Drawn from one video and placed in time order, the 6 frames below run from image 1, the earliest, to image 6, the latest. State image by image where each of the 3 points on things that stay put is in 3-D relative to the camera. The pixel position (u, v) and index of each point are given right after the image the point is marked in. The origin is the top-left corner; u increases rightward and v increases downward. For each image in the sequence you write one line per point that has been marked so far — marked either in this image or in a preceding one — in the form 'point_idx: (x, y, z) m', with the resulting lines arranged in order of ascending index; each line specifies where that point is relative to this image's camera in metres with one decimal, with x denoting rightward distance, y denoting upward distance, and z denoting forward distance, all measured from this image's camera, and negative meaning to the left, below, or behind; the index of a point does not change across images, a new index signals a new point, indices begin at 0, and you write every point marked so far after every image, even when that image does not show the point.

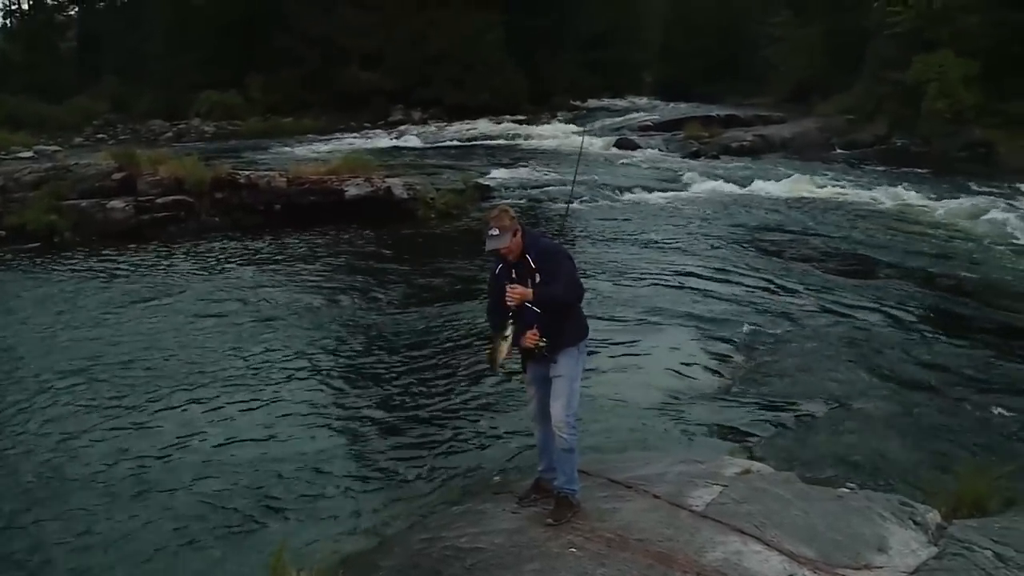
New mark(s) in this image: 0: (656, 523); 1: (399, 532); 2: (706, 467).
0: (+0.9, -1.4, +6.7) m
1: (-0.7, -1.6, +7.2) m
2: (+1.3, -1.2, +7.4) m
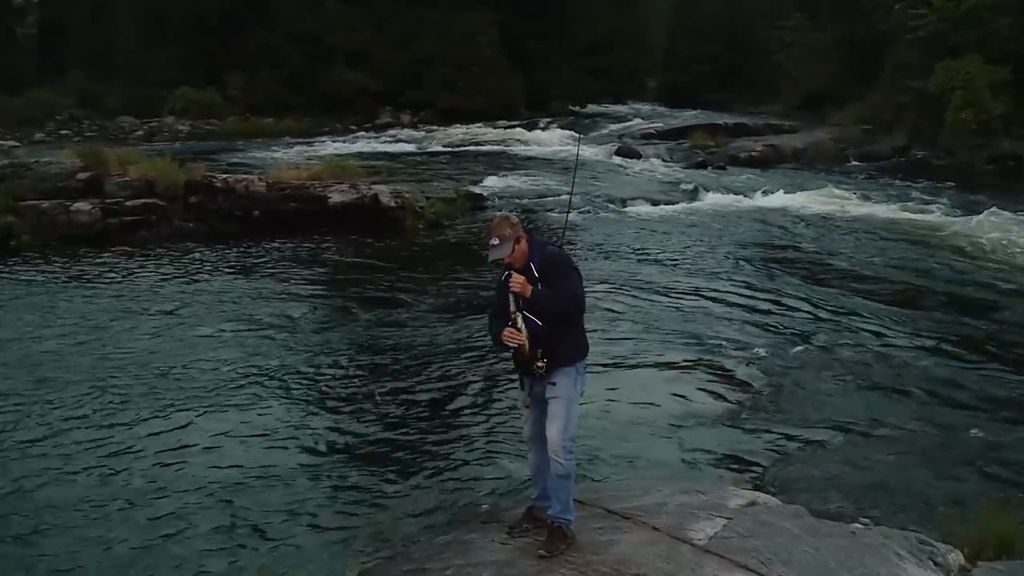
0: (+0.8, -1.5, +6.2) m
1: (-0.8, -1.7, +6.7) m
2: (+1.3, -1.3, +7.0) m
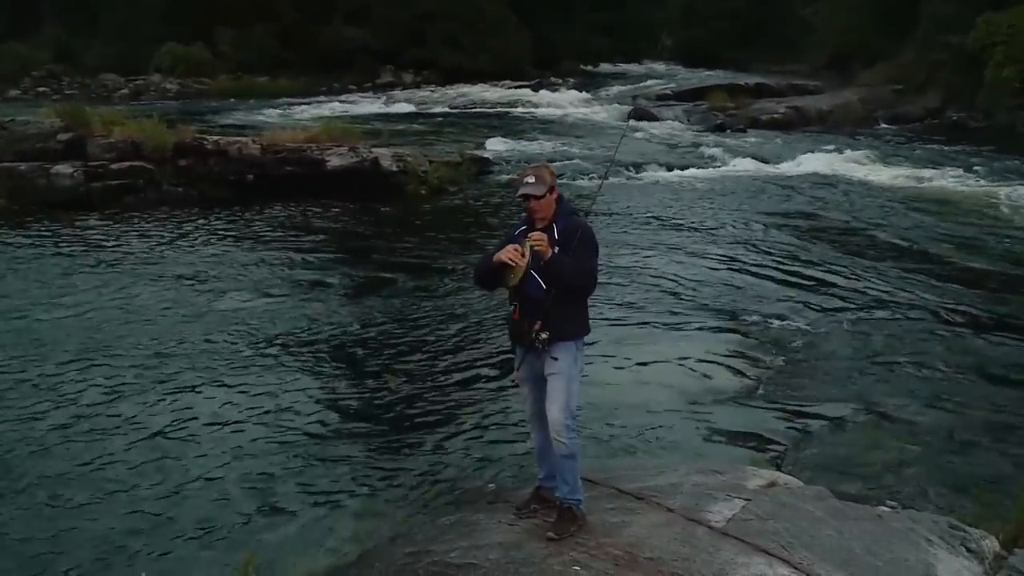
0: (+0.8, -1.4, +5.9) m
1: (-0.8, -1.5, +6.4) m
2: (+1.3, -1.1, +6.6) m
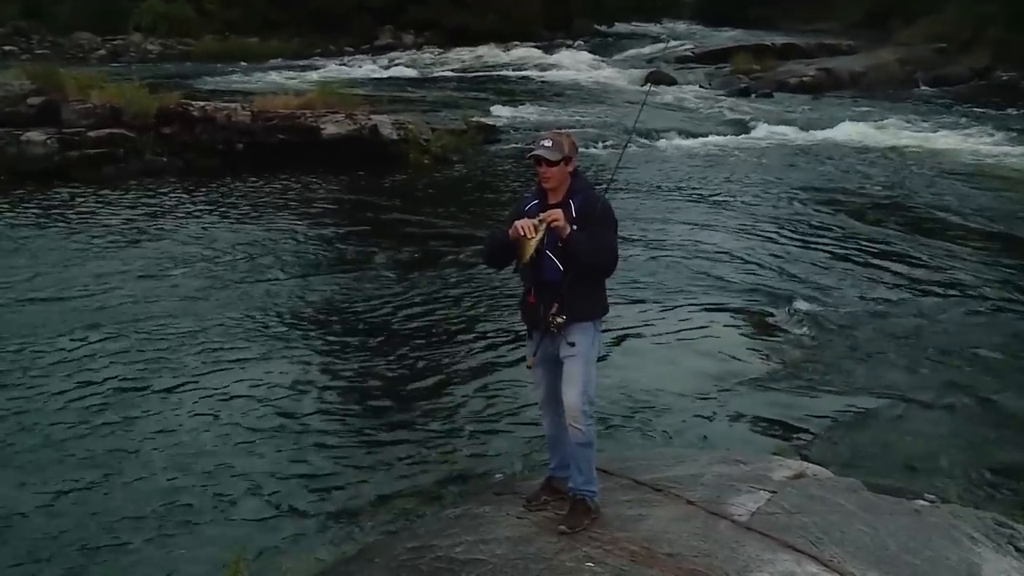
0: (+0.9, -1.2, +5.5) m
1: (-0.7, -1.4, +6.0) m
2: (+1.3, -1.0, +6.2) m
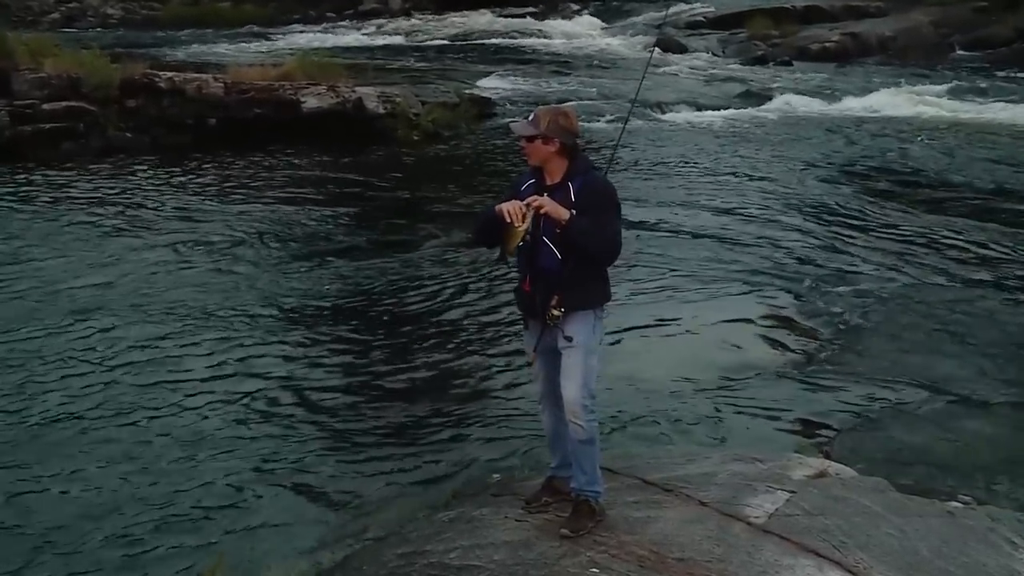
0: (+0.9, -1.2, +5.0) m
1: (-0.7, -1.3, +5.6) m
2: (+1.3, -0.9, +5.8) m
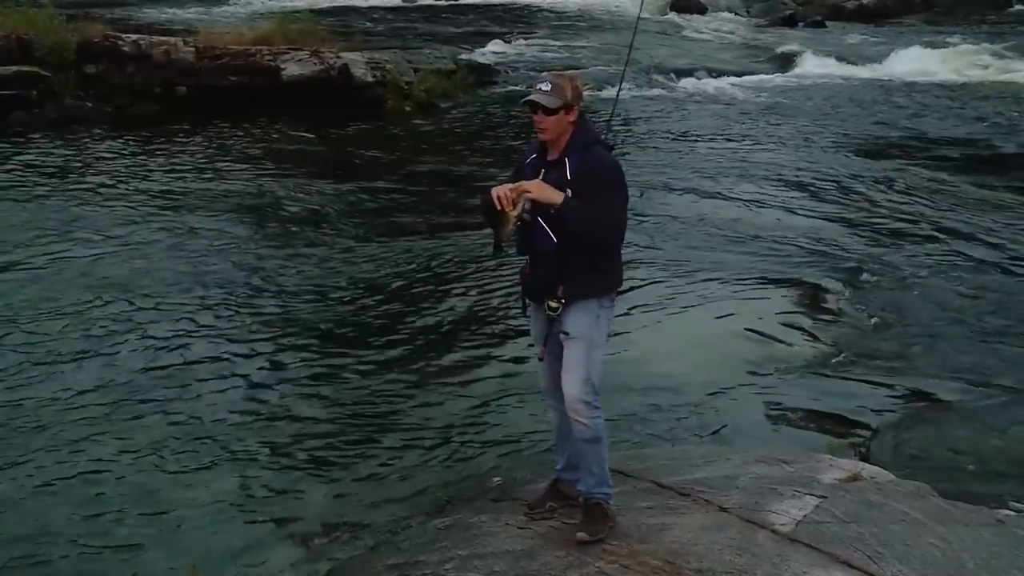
0: (+0.9, -1.1, +4.5) m
1: (-0.7, -1.2, +5.1) m
2: (+1.3, -0.9, +5.3) m
